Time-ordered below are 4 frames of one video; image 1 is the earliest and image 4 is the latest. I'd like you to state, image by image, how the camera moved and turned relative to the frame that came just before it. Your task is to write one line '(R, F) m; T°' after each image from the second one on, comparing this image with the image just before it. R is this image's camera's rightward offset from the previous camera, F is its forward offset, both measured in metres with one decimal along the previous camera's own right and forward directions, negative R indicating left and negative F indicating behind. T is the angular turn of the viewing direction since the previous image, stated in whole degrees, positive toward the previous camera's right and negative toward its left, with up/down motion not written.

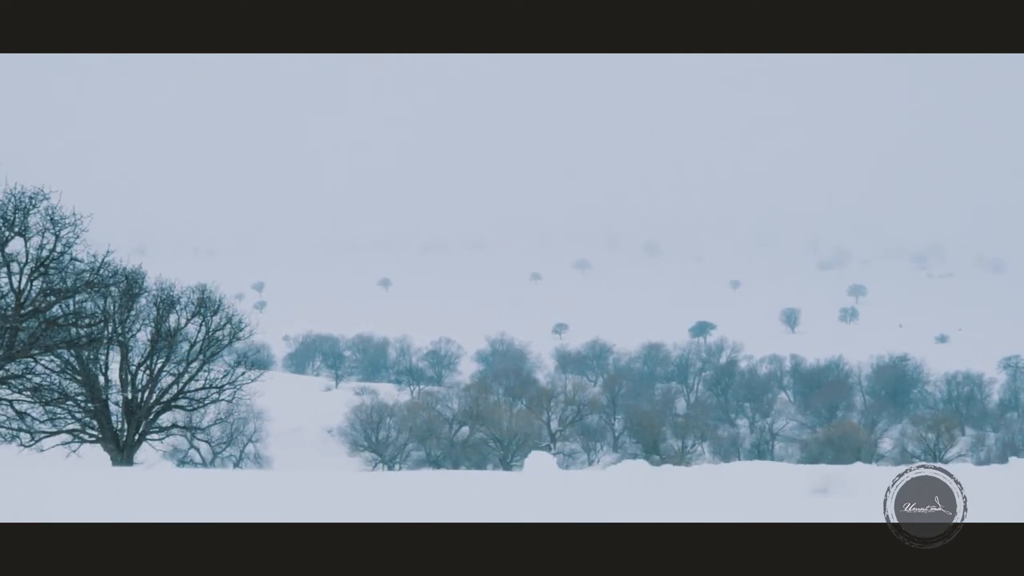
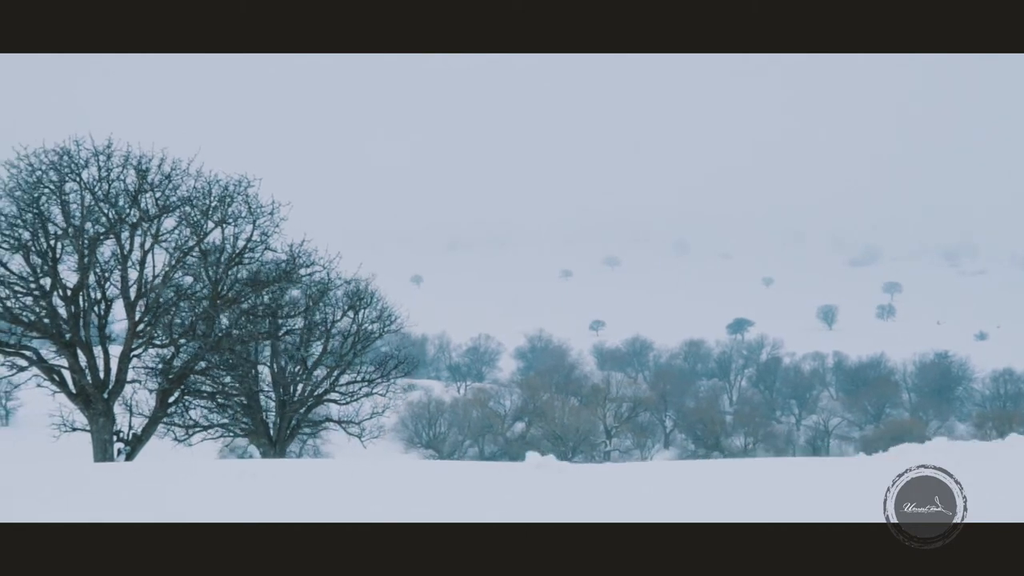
(-2.9, +0.3) m; -1°
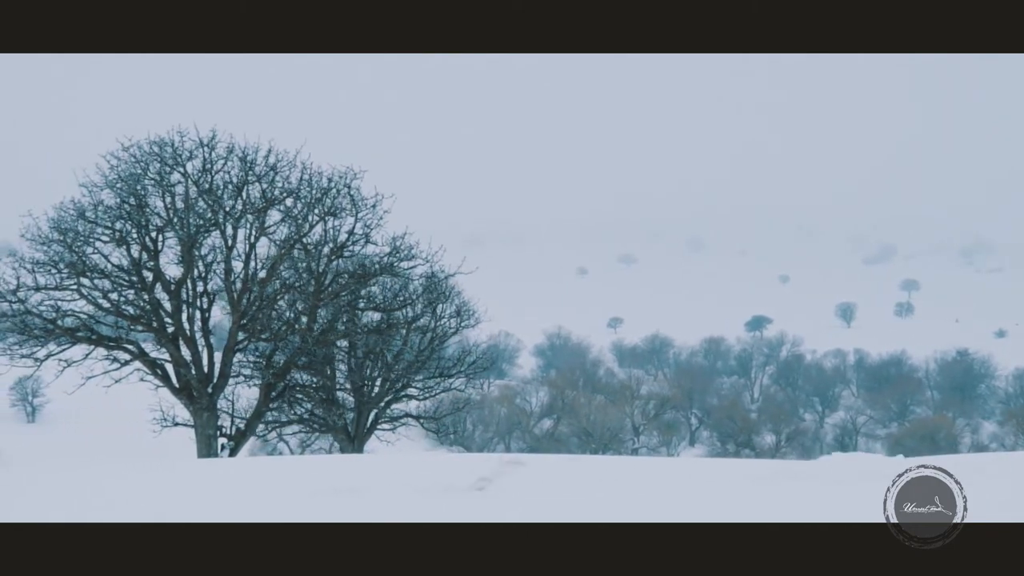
(-1.5, +0.2) m; -1°
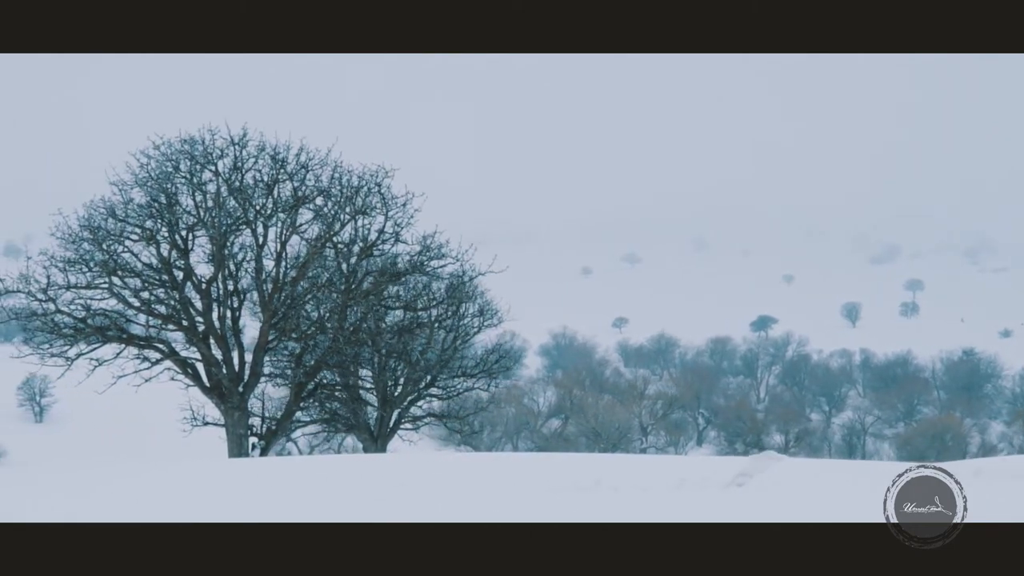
(-0.4, +0.1) m; 0°
